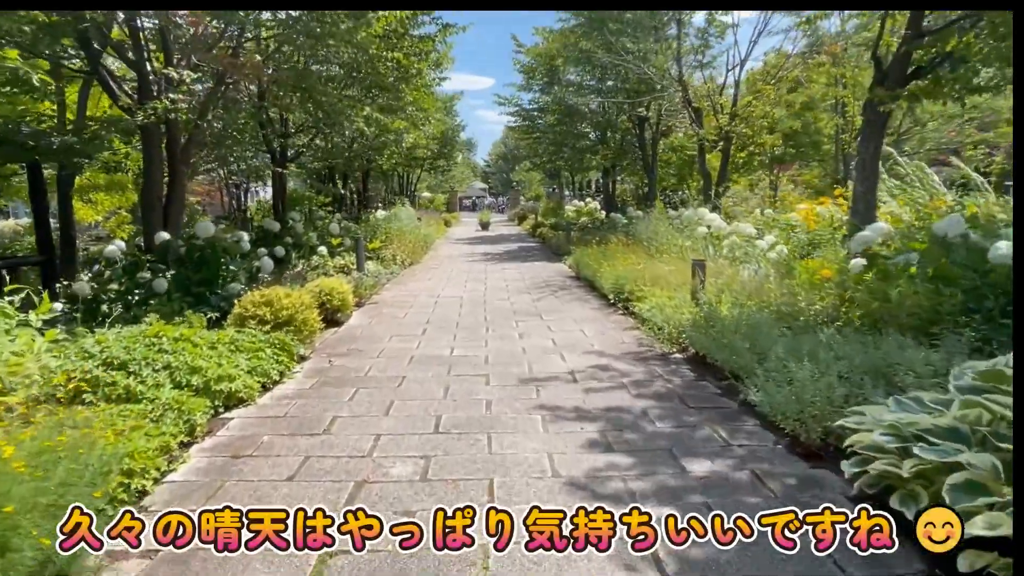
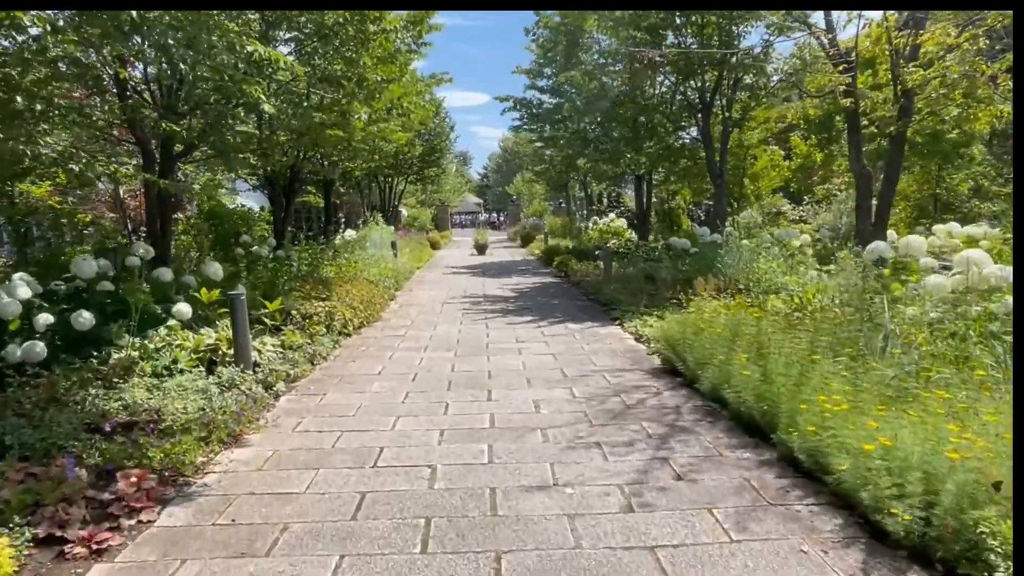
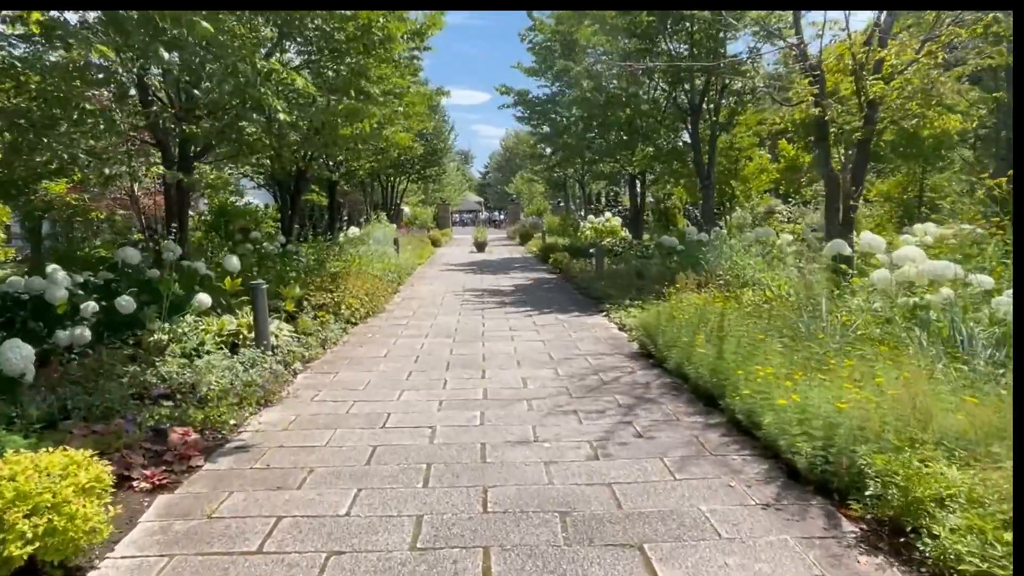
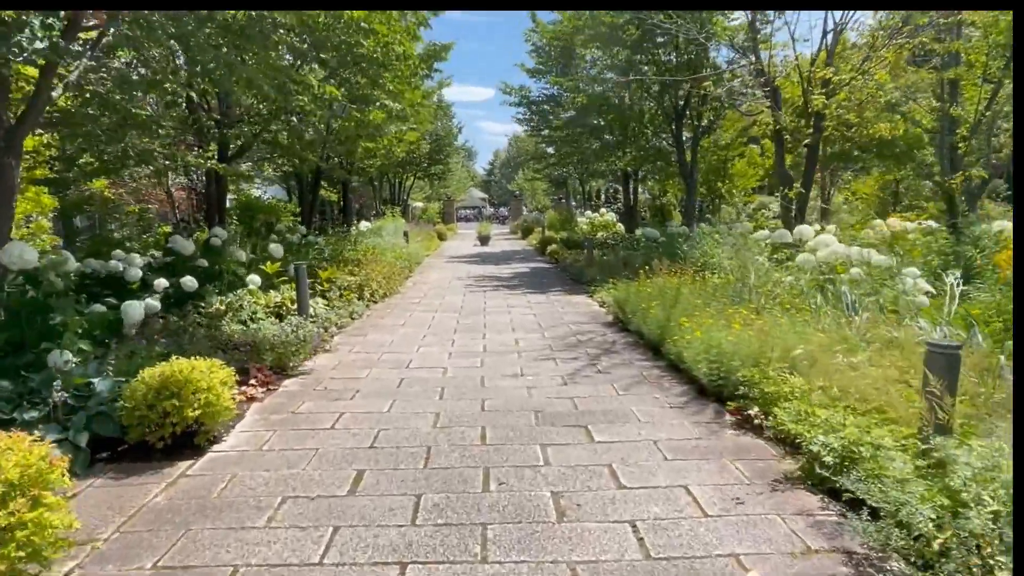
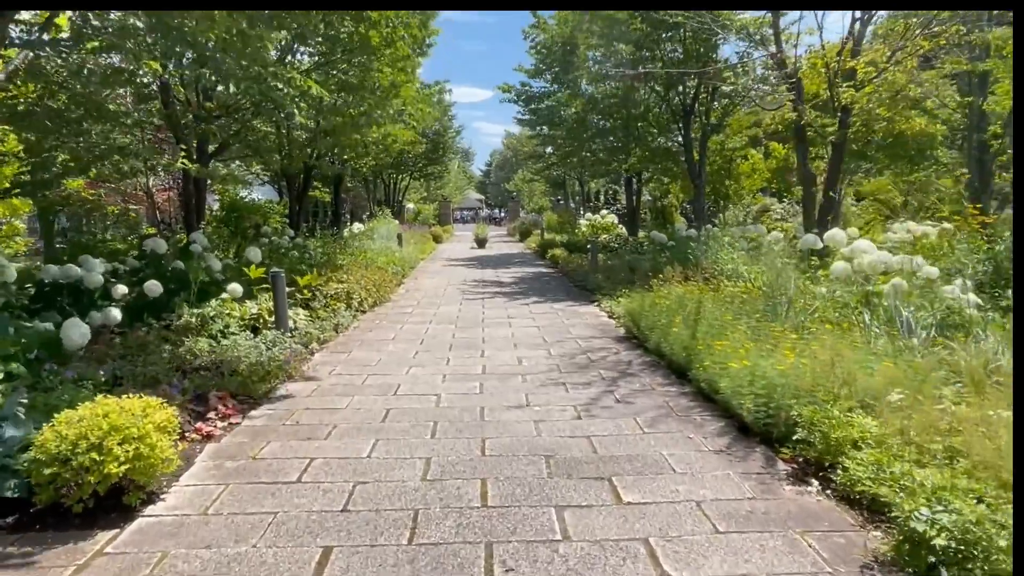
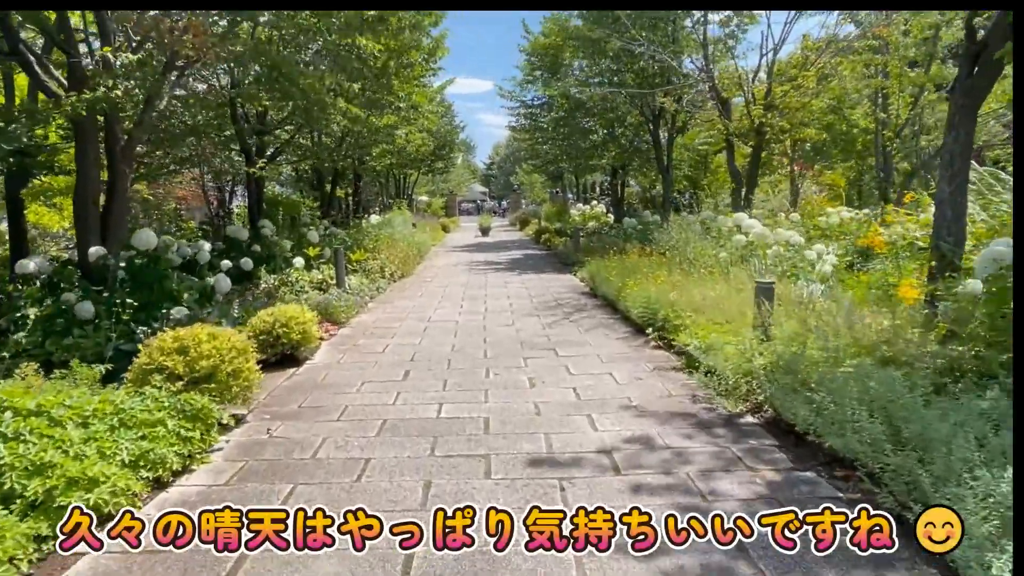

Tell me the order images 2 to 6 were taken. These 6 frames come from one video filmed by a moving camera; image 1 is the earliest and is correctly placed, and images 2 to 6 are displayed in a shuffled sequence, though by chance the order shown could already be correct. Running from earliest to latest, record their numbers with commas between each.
6, 4, 5, 3, 2
